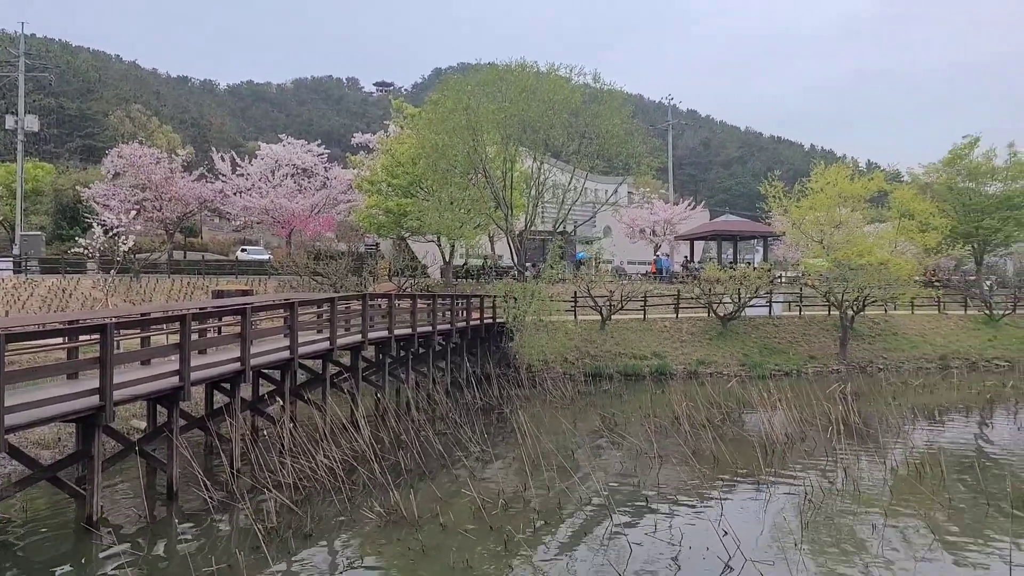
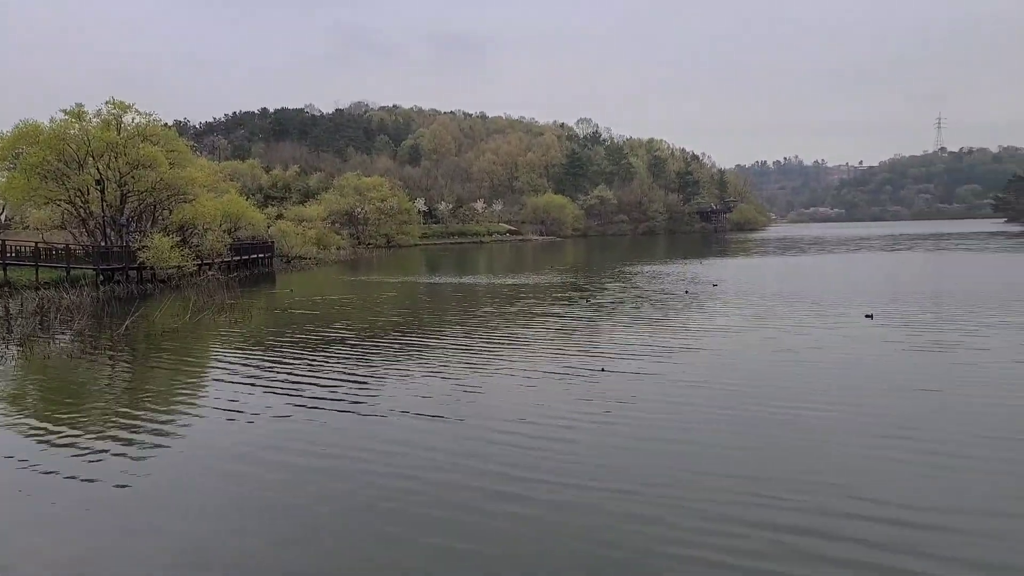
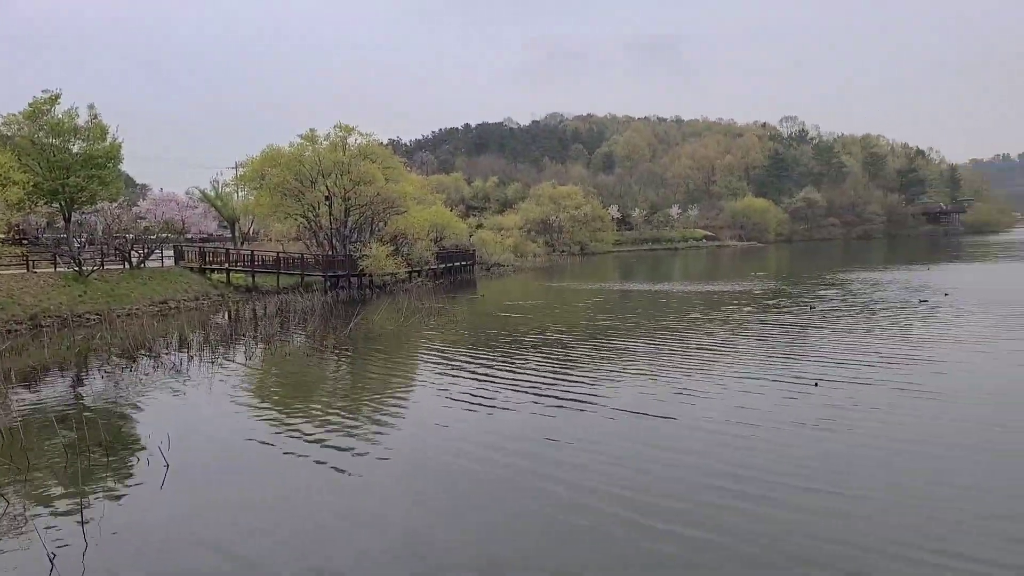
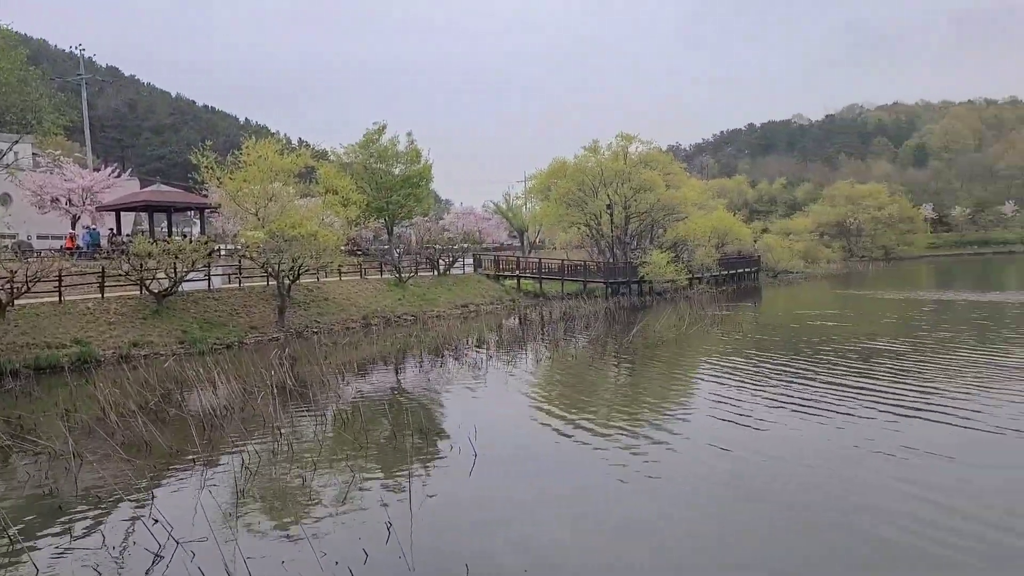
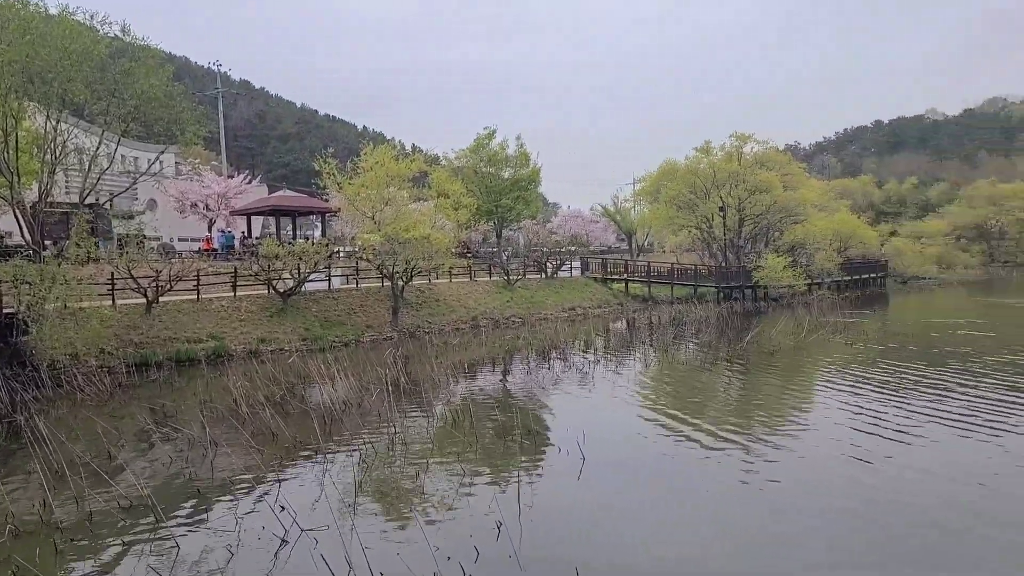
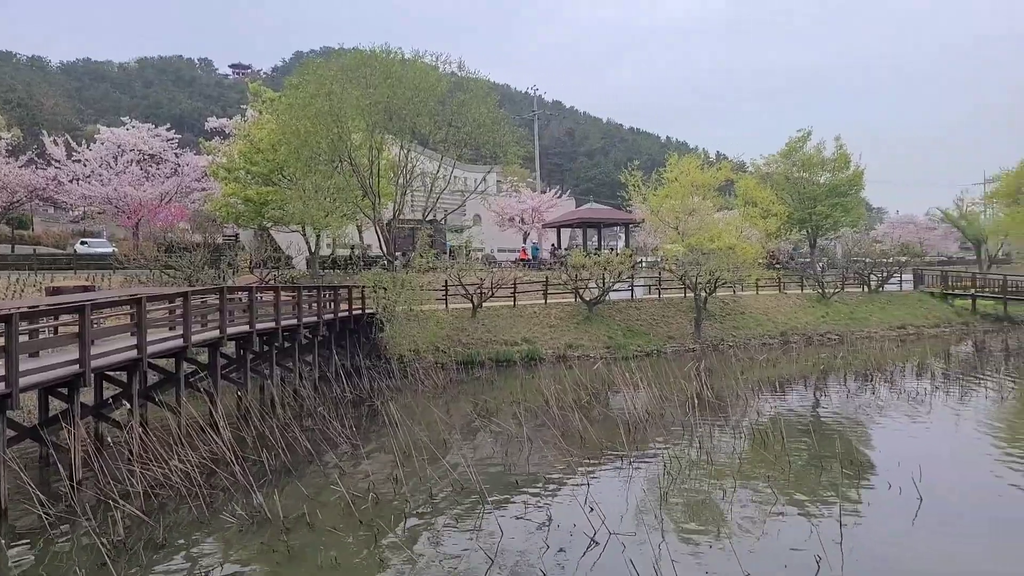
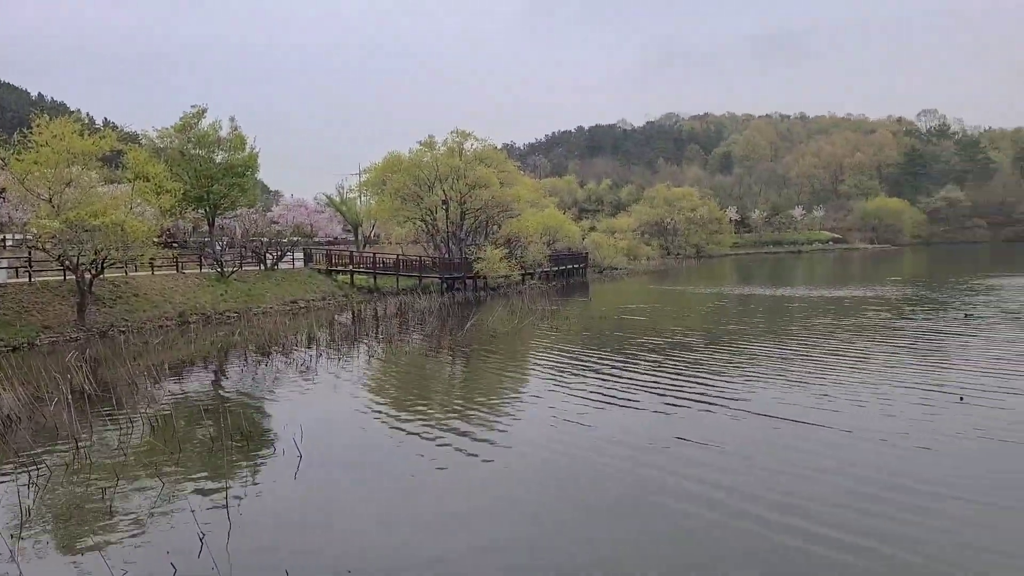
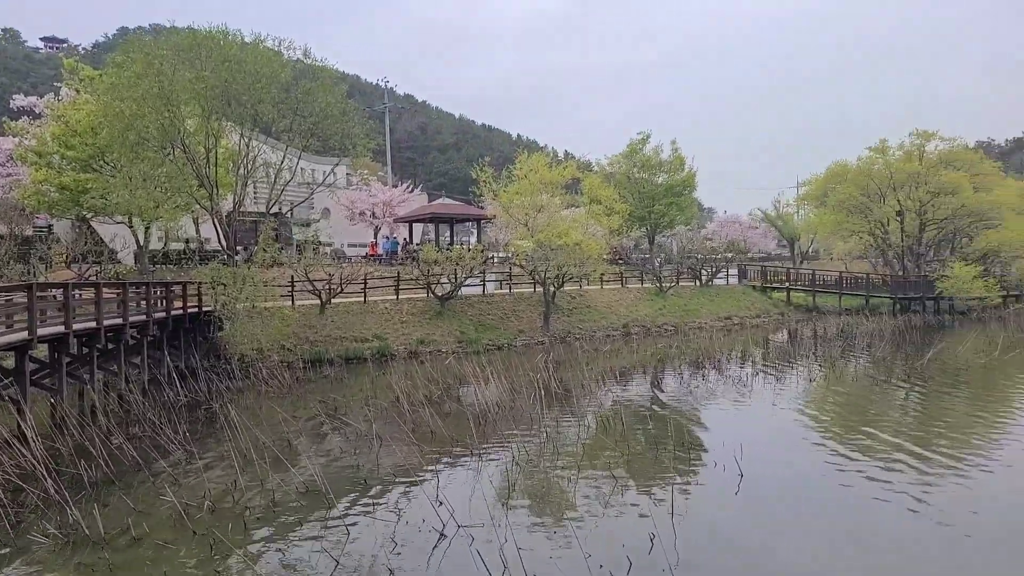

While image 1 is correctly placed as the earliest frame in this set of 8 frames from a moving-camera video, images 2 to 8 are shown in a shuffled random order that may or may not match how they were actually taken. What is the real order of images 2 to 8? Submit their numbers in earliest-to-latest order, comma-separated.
6, 8, 5, 4, 7, 3, 2
